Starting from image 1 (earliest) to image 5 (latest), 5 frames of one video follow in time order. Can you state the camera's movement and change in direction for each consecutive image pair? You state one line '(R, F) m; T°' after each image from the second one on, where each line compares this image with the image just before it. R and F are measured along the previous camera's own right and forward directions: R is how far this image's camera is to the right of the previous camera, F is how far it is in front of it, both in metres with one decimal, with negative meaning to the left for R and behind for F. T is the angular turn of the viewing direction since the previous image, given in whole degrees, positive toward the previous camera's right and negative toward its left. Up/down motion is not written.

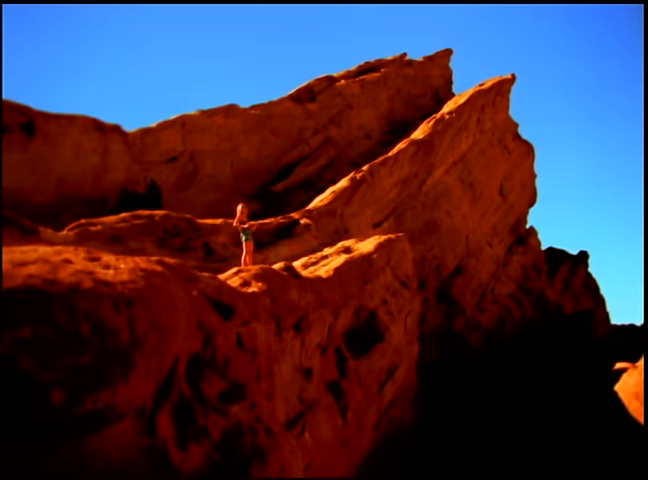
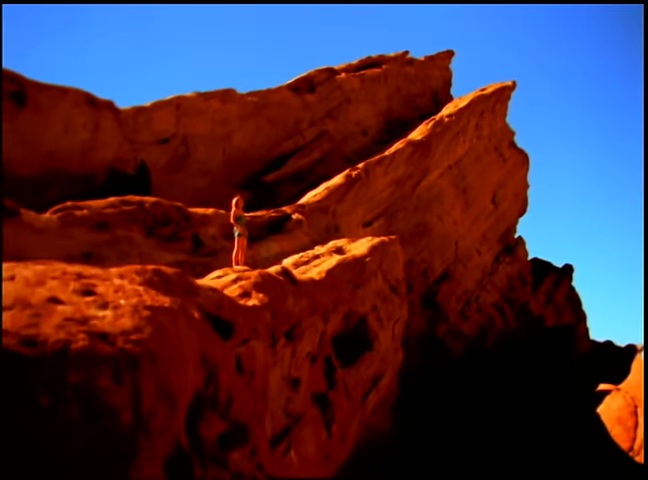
(-0.2, +0.5) m; +1°
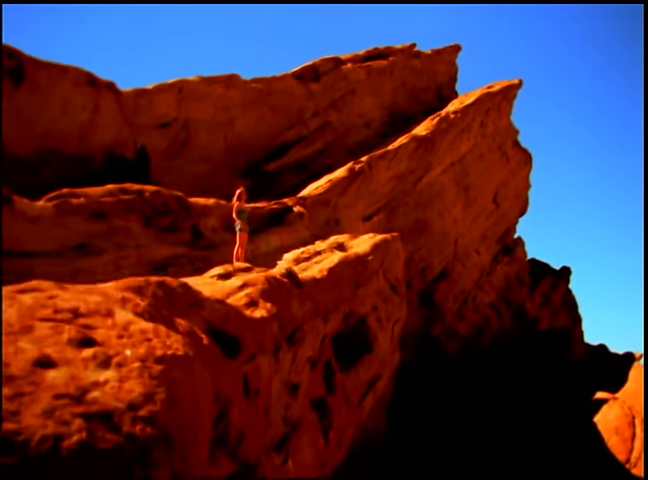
(-0.1, +0.4) m; 0°
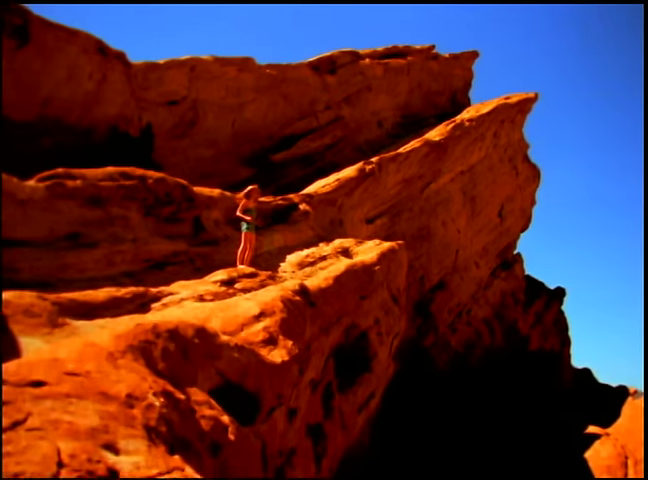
(-0.3, +0.8) m; +1°
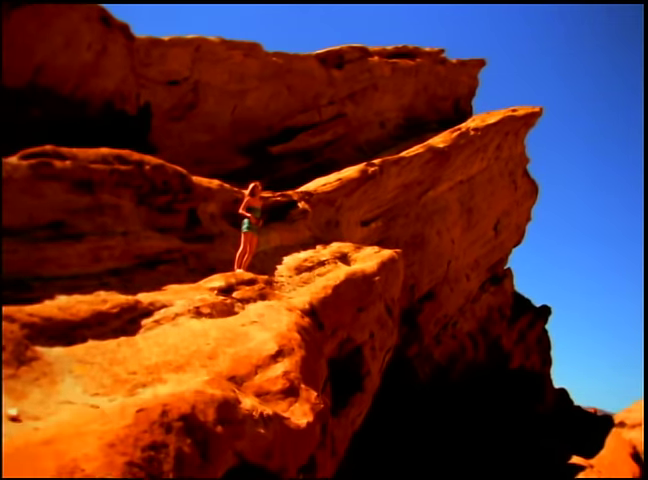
(-0.3, +0.8) m; +1°
